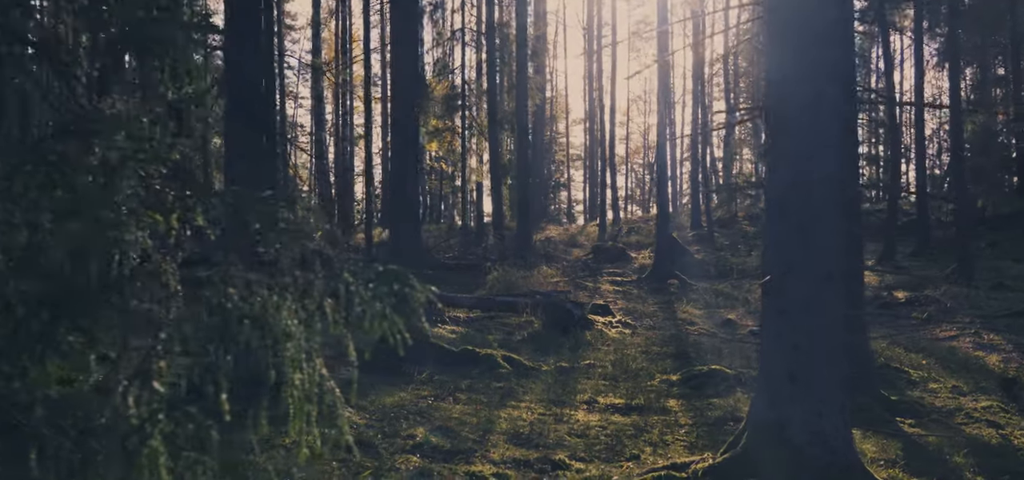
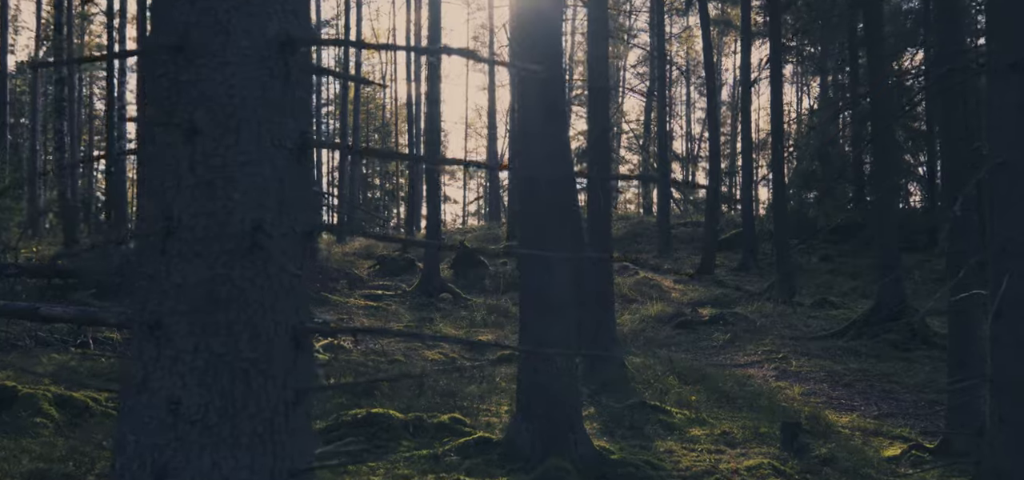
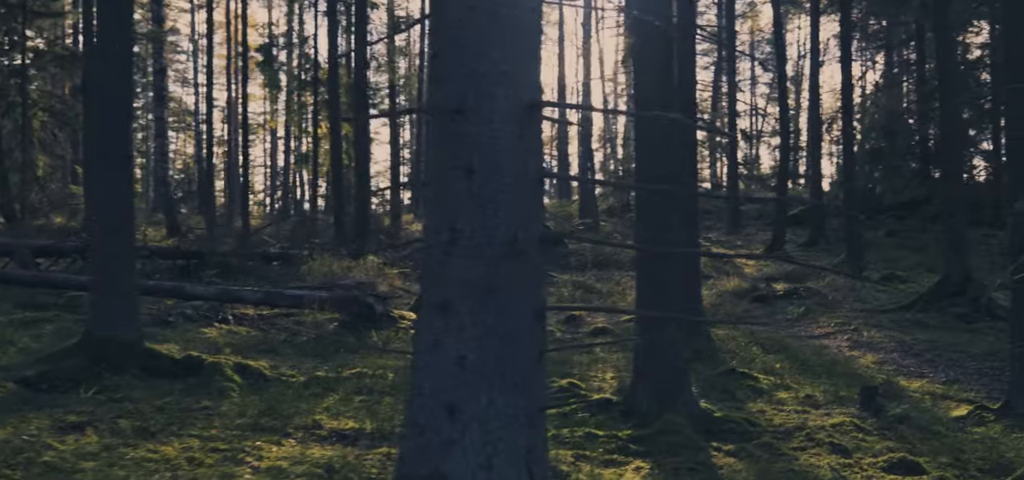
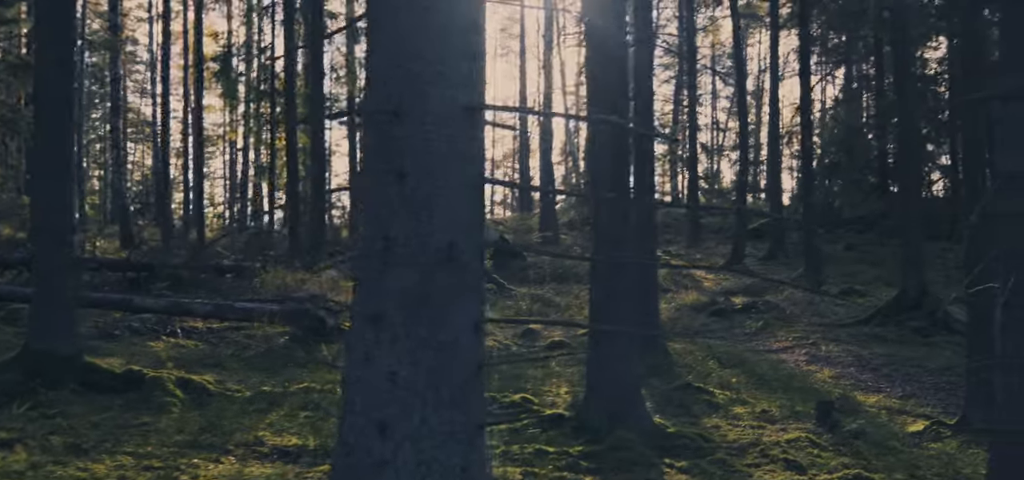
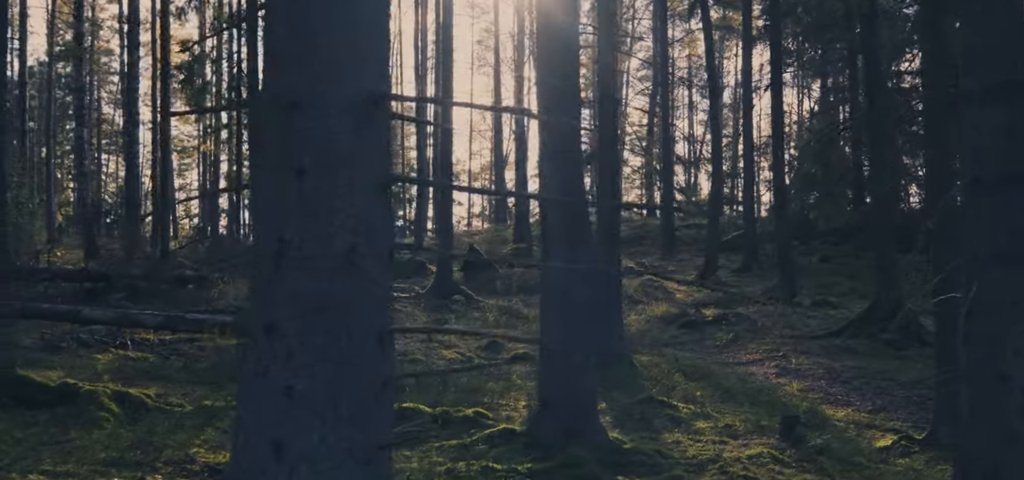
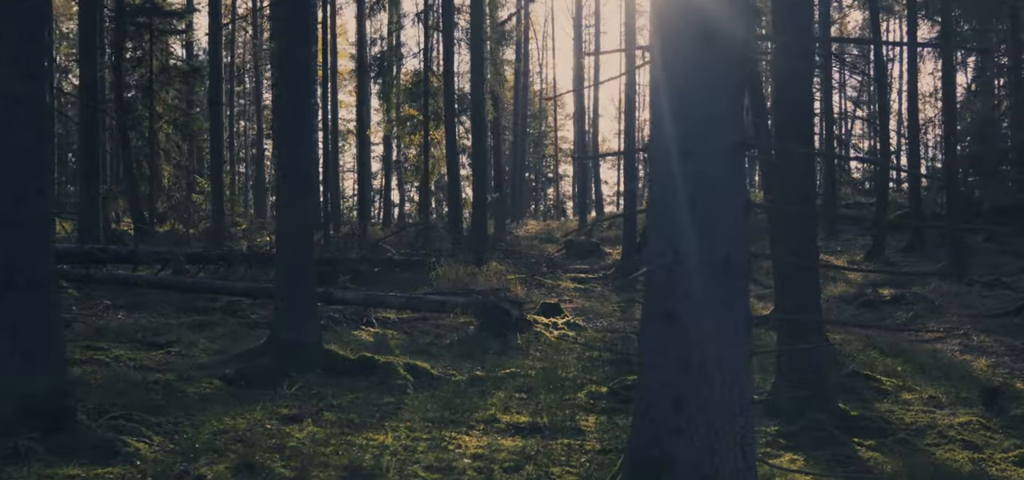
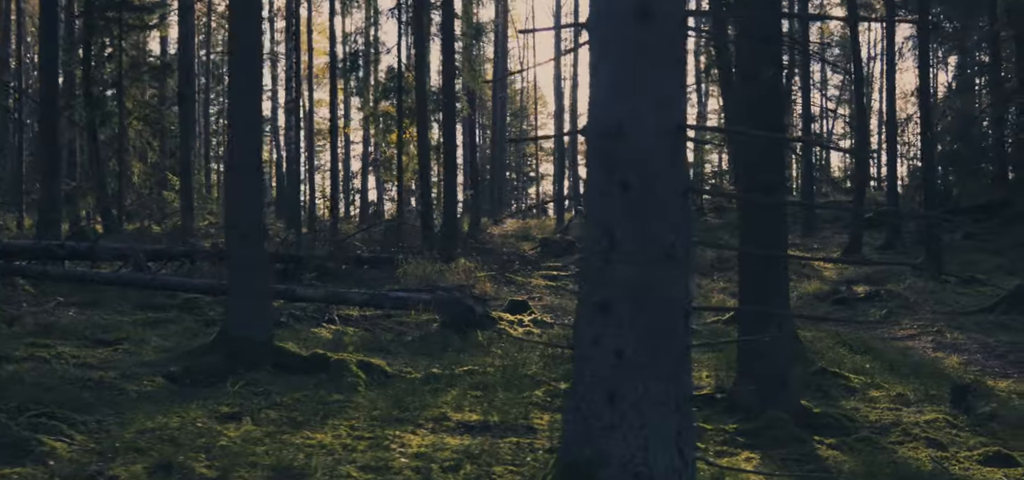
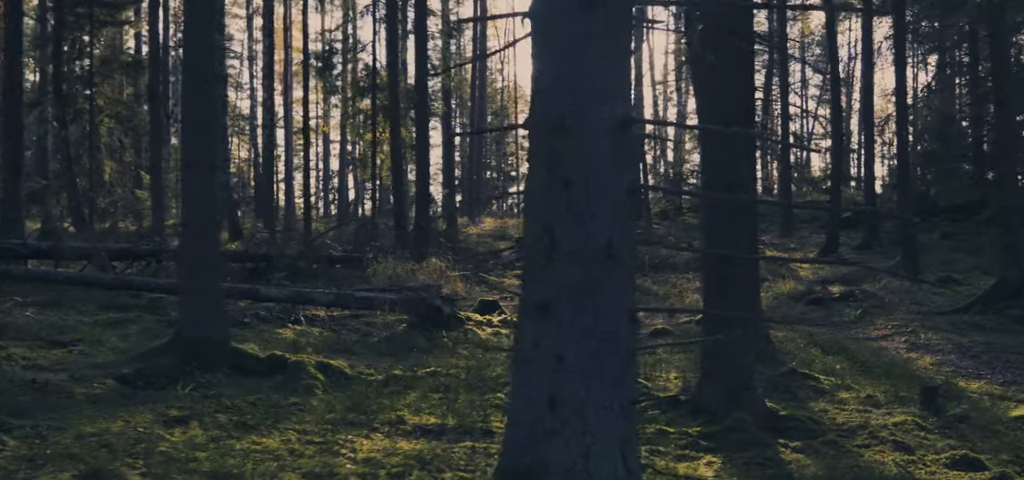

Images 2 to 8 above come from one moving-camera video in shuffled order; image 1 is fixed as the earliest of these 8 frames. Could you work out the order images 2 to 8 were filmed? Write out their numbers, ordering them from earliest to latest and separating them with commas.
6, 7, 8, 3, 4, 5, 2
